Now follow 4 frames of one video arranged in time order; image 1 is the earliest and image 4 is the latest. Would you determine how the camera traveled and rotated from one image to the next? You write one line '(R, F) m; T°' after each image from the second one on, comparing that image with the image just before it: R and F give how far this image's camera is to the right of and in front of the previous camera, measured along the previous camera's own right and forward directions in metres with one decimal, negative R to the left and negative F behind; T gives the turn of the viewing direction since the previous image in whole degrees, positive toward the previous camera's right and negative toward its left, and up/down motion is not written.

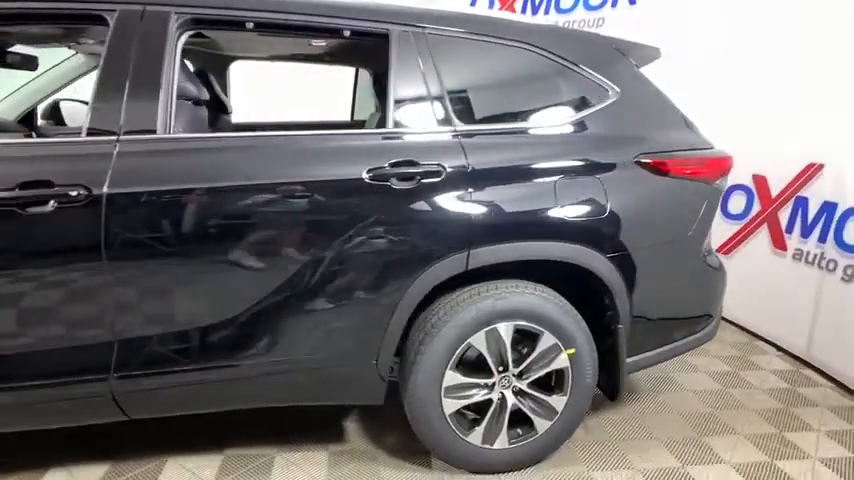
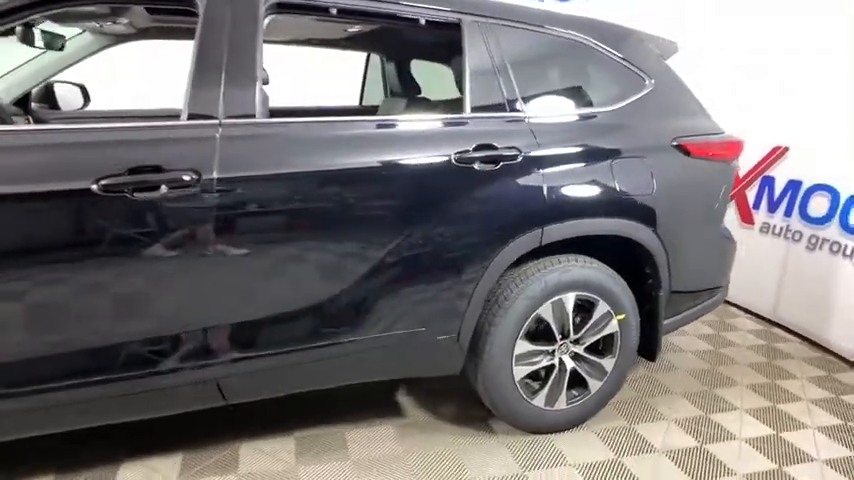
(-0.5, -0.1) m; +9°
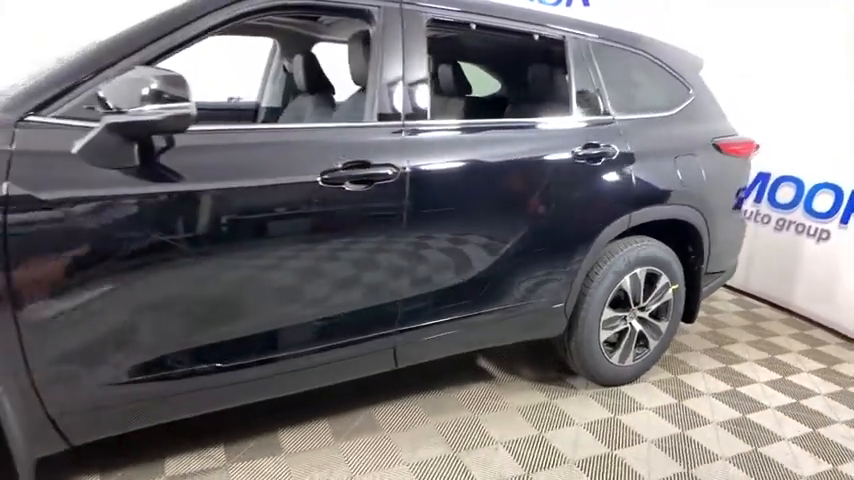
(-0.8, -0.2) m; +9°
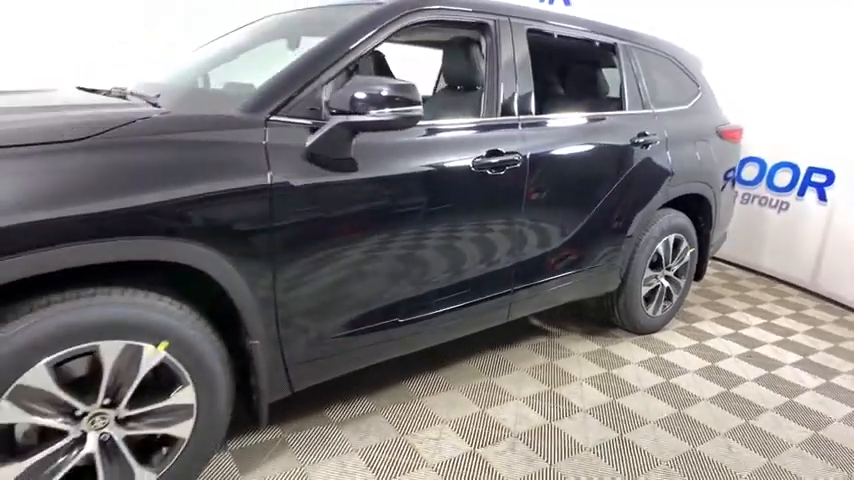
(-0.7, -0.3) m; +8°
